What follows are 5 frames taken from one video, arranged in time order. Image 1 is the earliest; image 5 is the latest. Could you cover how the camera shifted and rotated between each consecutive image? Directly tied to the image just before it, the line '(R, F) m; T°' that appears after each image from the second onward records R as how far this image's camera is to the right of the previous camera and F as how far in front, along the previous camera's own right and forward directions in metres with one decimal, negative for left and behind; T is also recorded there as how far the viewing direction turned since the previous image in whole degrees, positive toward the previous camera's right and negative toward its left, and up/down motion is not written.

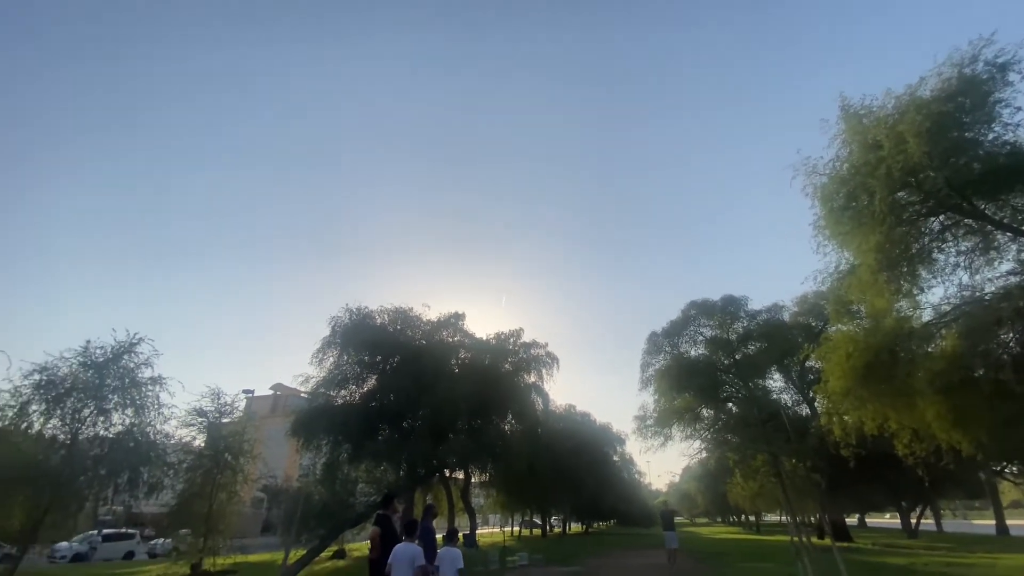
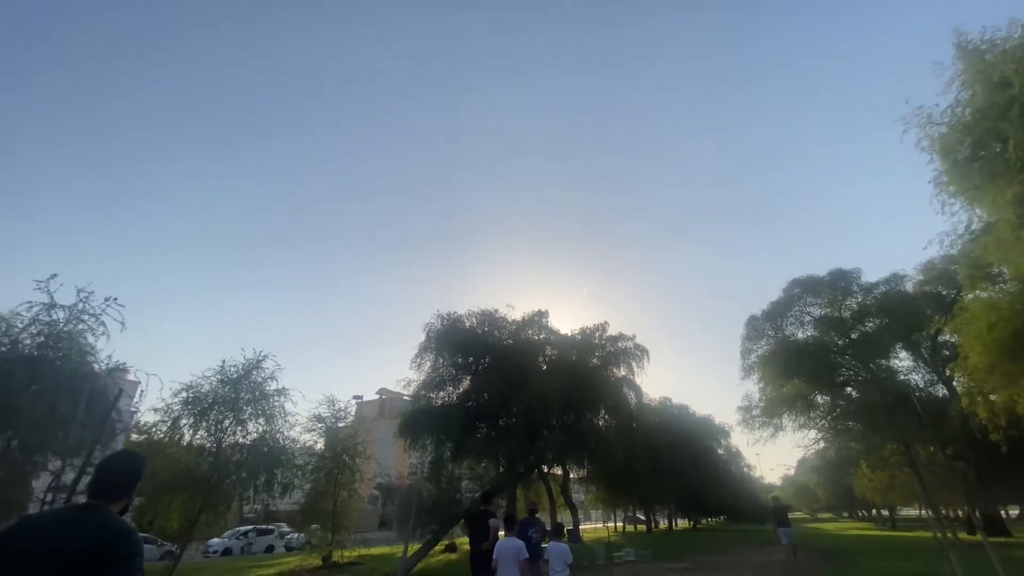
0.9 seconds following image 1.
(0.0, -0.3) m; -10°
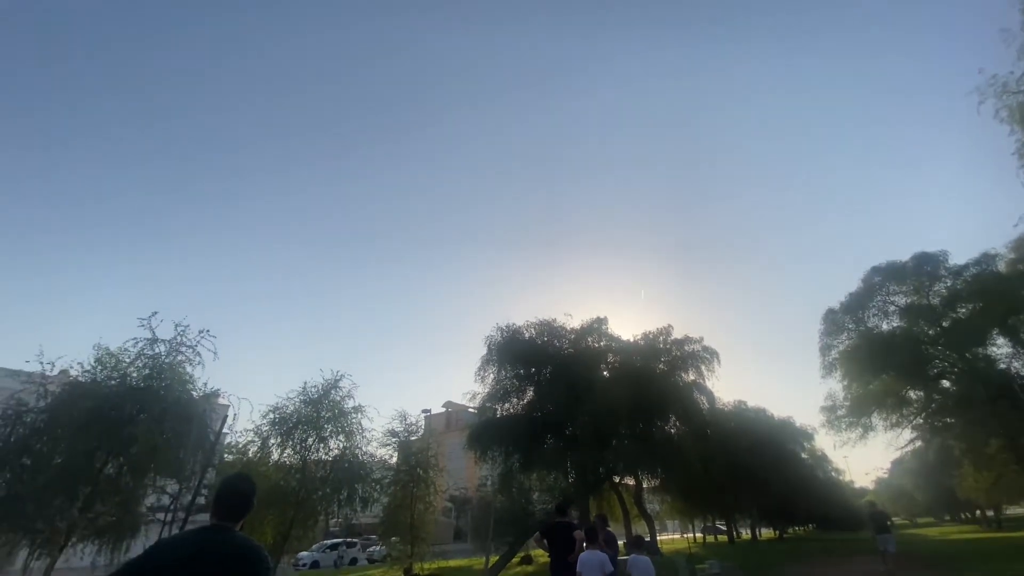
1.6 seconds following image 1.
(+0.1, -0.6) m; -7°
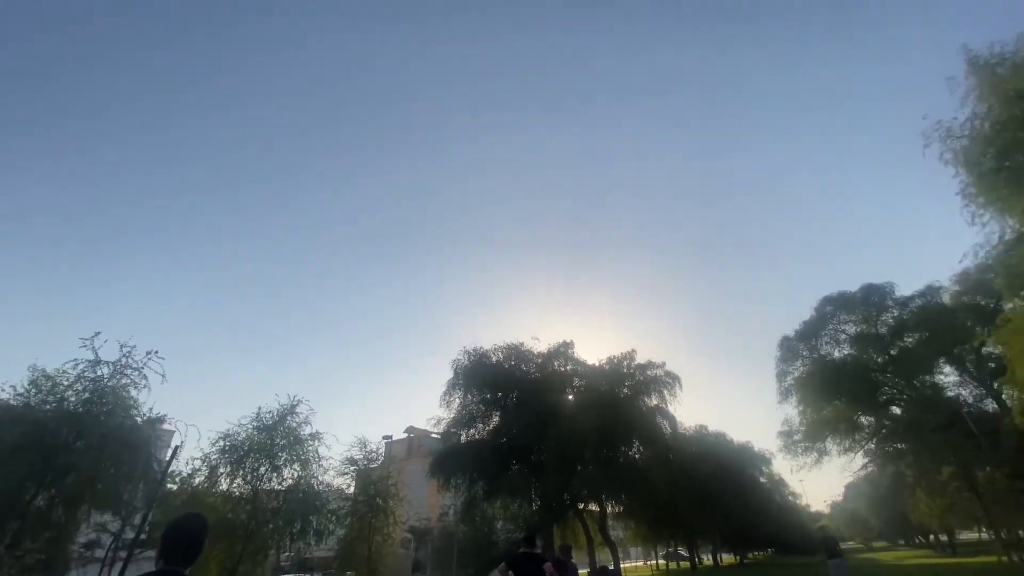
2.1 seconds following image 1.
(-0.2, +0.4) m; +4°
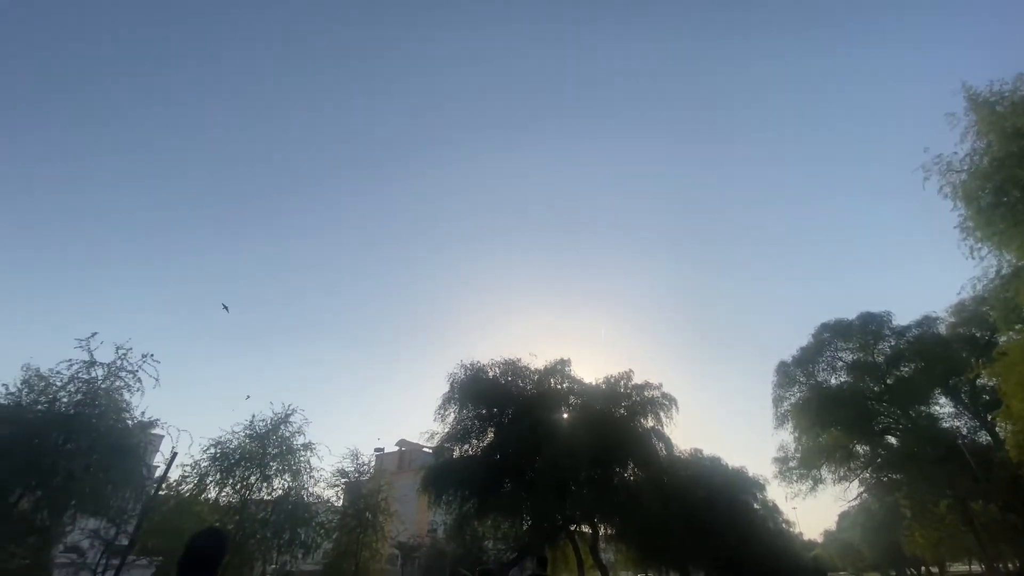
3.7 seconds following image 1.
(0.0, -0.1) m; 0°
